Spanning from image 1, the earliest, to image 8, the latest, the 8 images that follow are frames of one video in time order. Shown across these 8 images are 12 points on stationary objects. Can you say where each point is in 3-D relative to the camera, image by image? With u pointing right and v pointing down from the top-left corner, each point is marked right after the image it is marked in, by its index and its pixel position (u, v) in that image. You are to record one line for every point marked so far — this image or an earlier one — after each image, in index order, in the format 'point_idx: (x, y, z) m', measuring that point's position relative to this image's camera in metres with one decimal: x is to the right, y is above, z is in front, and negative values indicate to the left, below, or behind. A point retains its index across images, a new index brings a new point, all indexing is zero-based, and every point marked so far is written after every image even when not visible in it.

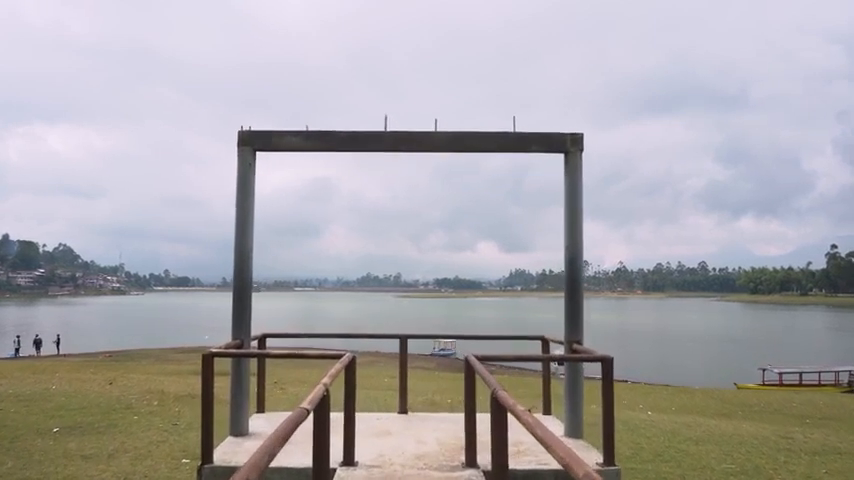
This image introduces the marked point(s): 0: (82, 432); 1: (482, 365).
0: (-4.5, -2.5, +8.1) m
1: (+0.3, -0.6, +3.0) m
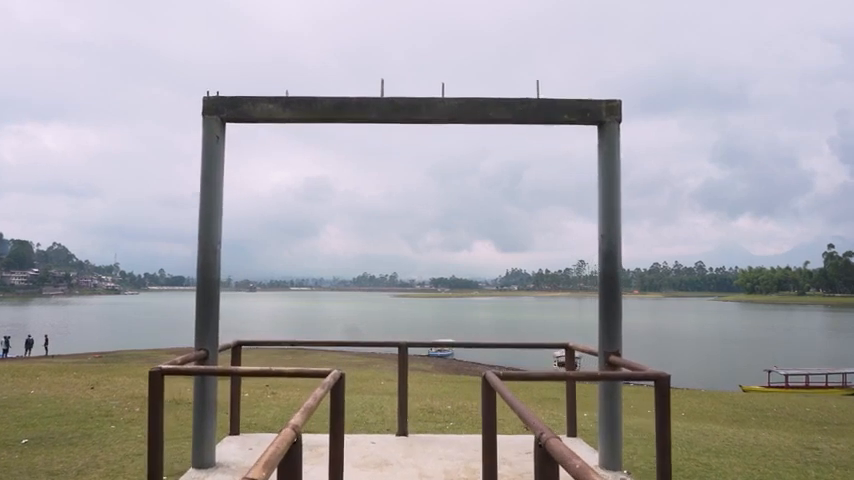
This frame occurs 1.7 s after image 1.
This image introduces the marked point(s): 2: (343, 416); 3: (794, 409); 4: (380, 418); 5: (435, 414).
0: (-4.5, -2.5, +7.5) m
1: (+0.3, -0.6, +2.4) m
2: (-0.4, -0.7, +2.6) m
3: (+8.0, -3.7, +13.5) m
4: (-0.7, -2.8, +9.7) m
5: (+0.1, -2.8, +10.0) m
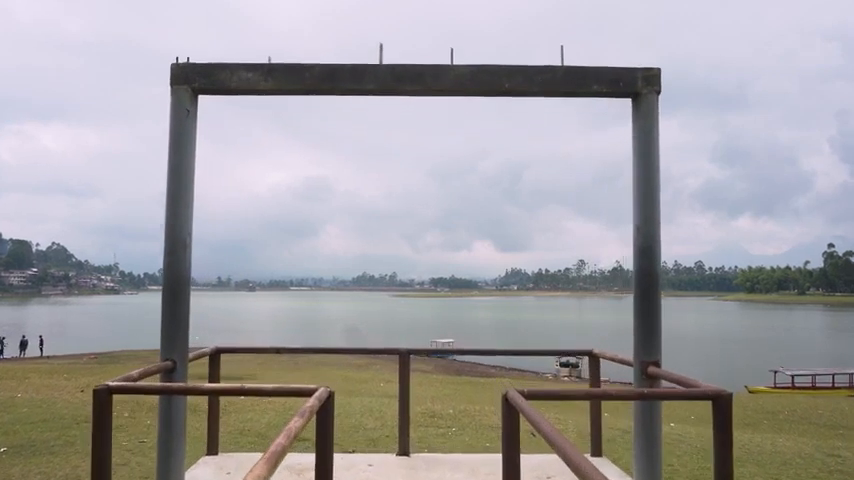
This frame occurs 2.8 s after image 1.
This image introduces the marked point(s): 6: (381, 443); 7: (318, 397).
0: (-4.5, -2.4, +7.1) m
1: (+0.3, -0.5, +2.0) m
2: (-0.3, -0.7, +2.2) m
3: (+8.0, -3.7, +13.1) m
4: (-0.7, -2.8, +9.2) m
5: (+0.1, -2.8, +9.6) m
6: (-0.6, -2.6, +7.8) m
7: (-0.4, -0.5, +2.1) m
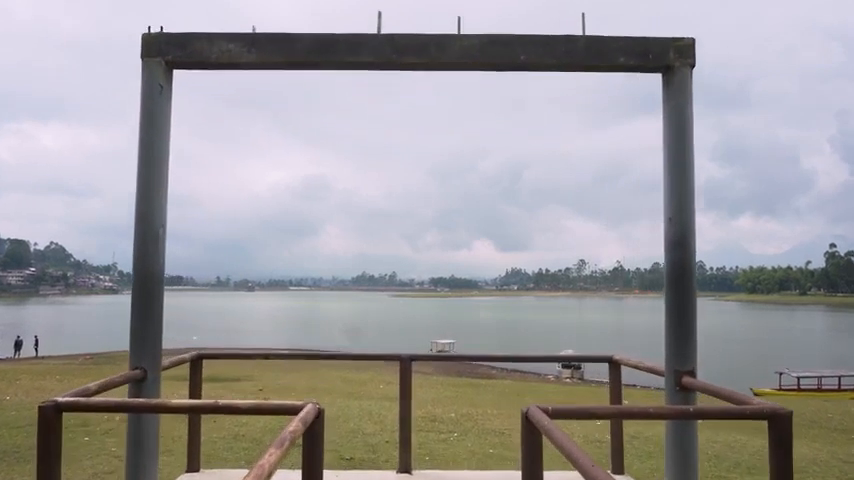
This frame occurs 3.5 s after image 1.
0: (-4.5, -2.4, +6.8) m
1: (+0.3, -0.5, +1.7) m
2: (-0.3, -0.7, +1.9) m
3: (+8.0, -3.6, +12.8) m
4: (-0.7, -2.7, +9.0) m
5: (+0.2, -2.8, +9.3) m
6: (-0.6, -2.6, +7.5) m
7: (-0.3, -0.5, +1.8) m
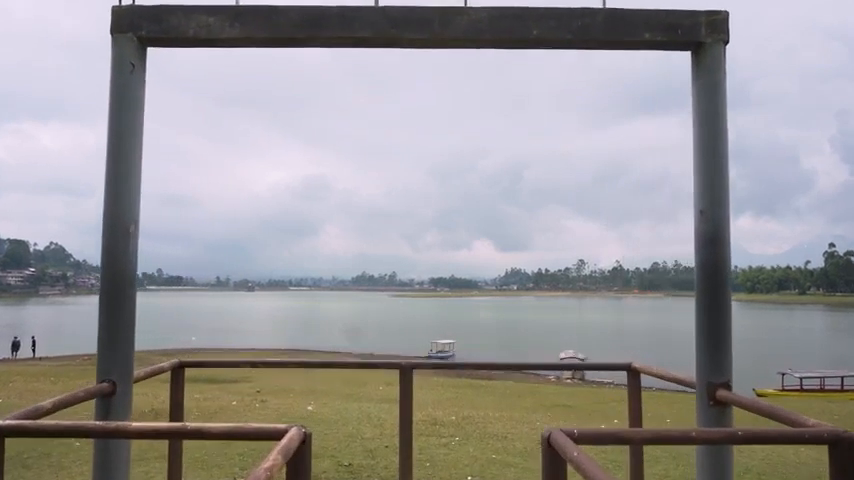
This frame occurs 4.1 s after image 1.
0: (-4.5, -2.4, +6.6) m
1: (+0.4, -0.5, +1.5) m
2: (-0.3, -0.7, +1.7) m
3: (+8.0, -3.6, +12.6) m
4: (-0.7, -2.7, +8.7) m
5: (+0.2, -2.8, +9.1) m
6: (-0.6, -2.5, +7.3) m
7: (-0.3, -0.5, +1.6) m
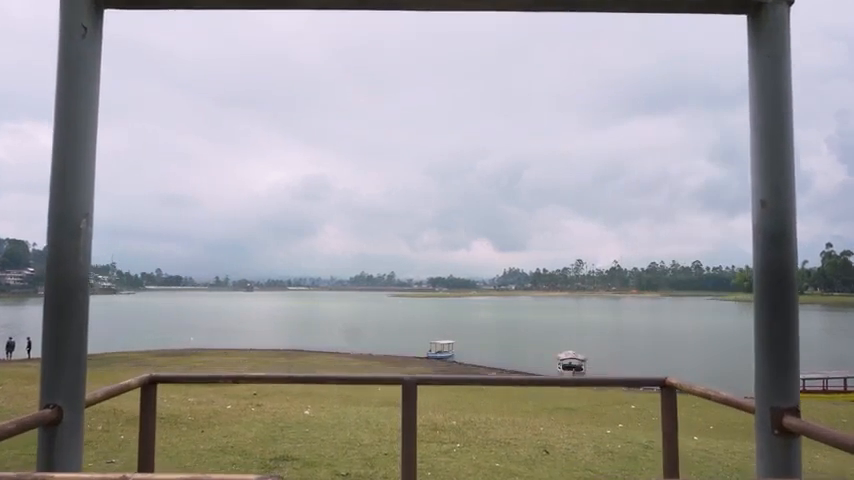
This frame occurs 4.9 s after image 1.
0: (-4.5, -2.4, +6.2) m
1: (+0.4, -0.5, +1.2) m
2: (-0.3, -0.7, +1.4) m
3: (+8.0, -3.6, +12.3) m
4: (-0.7, -2.7, +8.4) m
5: (+0.2, -2.7, +8.8) m
6: (-0.5, -2.5, +7.0) m
7: (-0.3, -0.5, +1.2) m
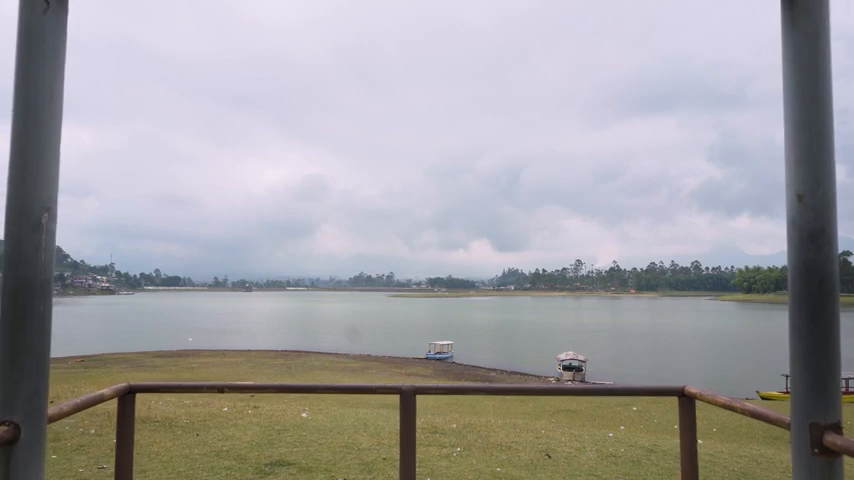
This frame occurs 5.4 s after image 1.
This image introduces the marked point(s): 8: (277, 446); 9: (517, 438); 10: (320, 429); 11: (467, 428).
0: (-4.5, -2.4, +6.1) m
1: (+0.4, -0.5, +1.0) m
2: (-0.3, -0.7, +1.2) m
3: (+8.0, -3.6, +12.1) m
4: (-0.7, -2.7, +8.3) m
5: (+0.2, -2.7, +8.6) m
6: (-0.6, -2.5, +6.8) m
7: (-0.3, -0.5, +1.1) m
8: (-1.9, -2.6, +7.8) m
9: (+1.3, -2.8, +8.8) m
10: (-1.6, -2.7, +8.9) m
11: (+0.6, -2.9, +9.4) m
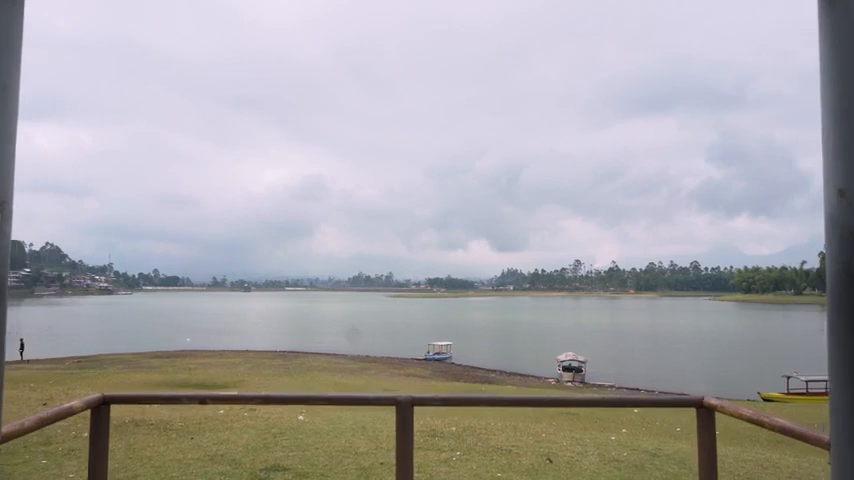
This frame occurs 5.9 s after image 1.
0: (-4.5, -2.4, +5.9) m
1: (+0.4, -0.5, +0.9) m
2: (-0.3, -0.7, +1.1) m
3: (+8.0, -3.6, +12.0) m
4: (-0.7, -2.7, +8.1) m
5: (+0.1, -2.7, +8.4) m
6: (-0.6, -2.5, +6.7) m
7: (-0.3, -0.5, +0.9) m
8: (-1.9, -2.6, +7.6) m
9: (+1.2, -2.8, +8.6) m
10: (-1.6, -2.7, +8.8) m
11: (+0.6, -2.9, +9.2) m
